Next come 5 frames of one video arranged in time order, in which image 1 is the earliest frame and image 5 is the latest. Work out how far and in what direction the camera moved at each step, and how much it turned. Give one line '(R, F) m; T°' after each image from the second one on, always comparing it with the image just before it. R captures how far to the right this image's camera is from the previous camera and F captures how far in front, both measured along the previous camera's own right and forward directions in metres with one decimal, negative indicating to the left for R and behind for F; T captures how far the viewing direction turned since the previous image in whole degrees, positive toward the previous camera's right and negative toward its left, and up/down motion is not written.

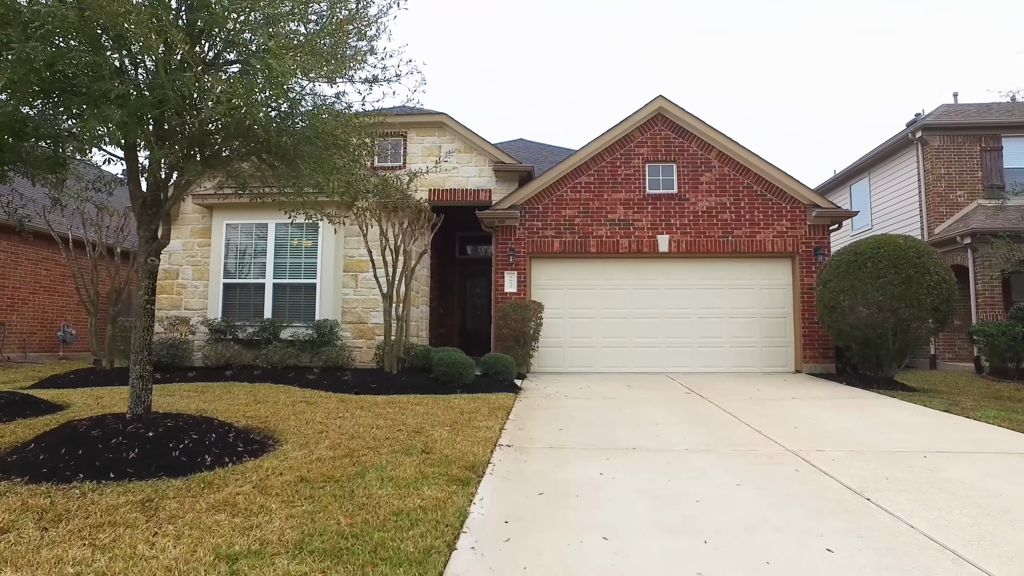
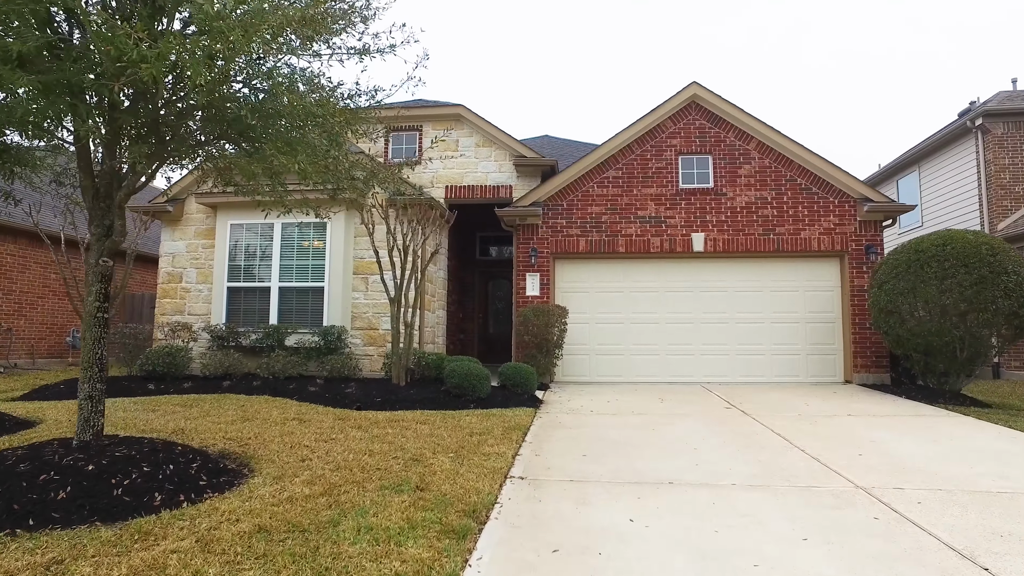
(+0.1, +0.8) m; -3°
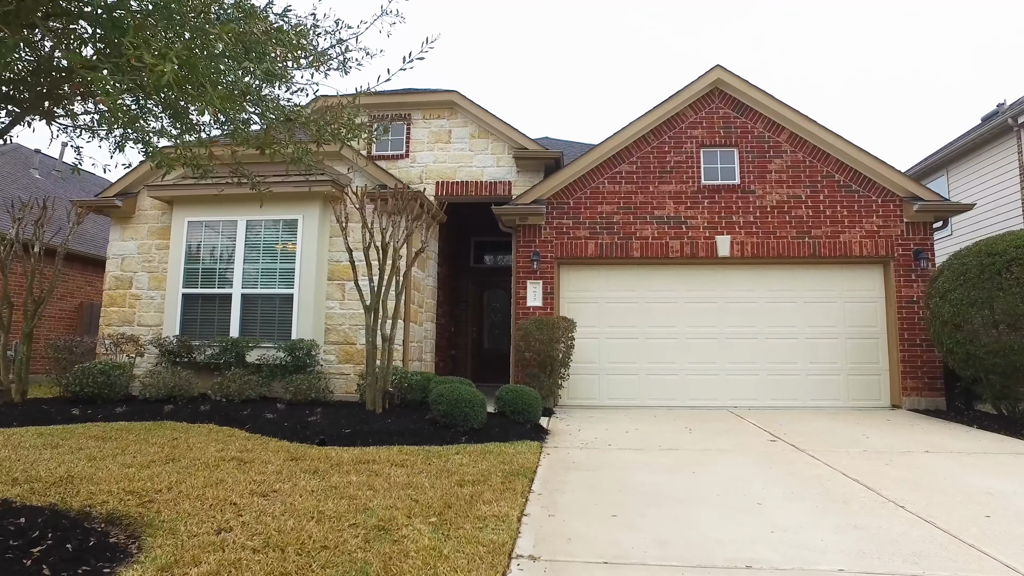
(-0.1, +1.3) m; 0°
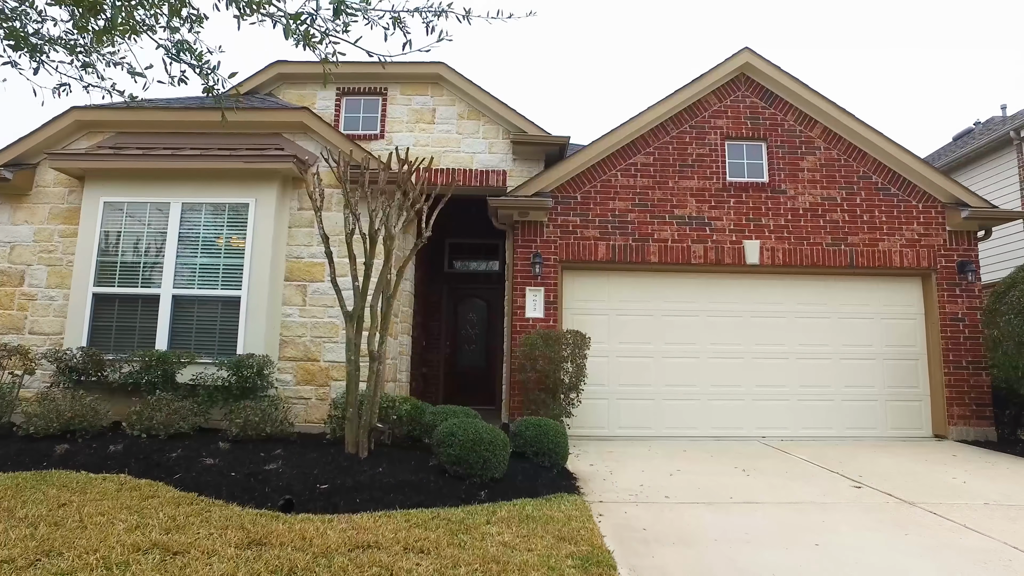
(-0.7, +1.5) m; +5°
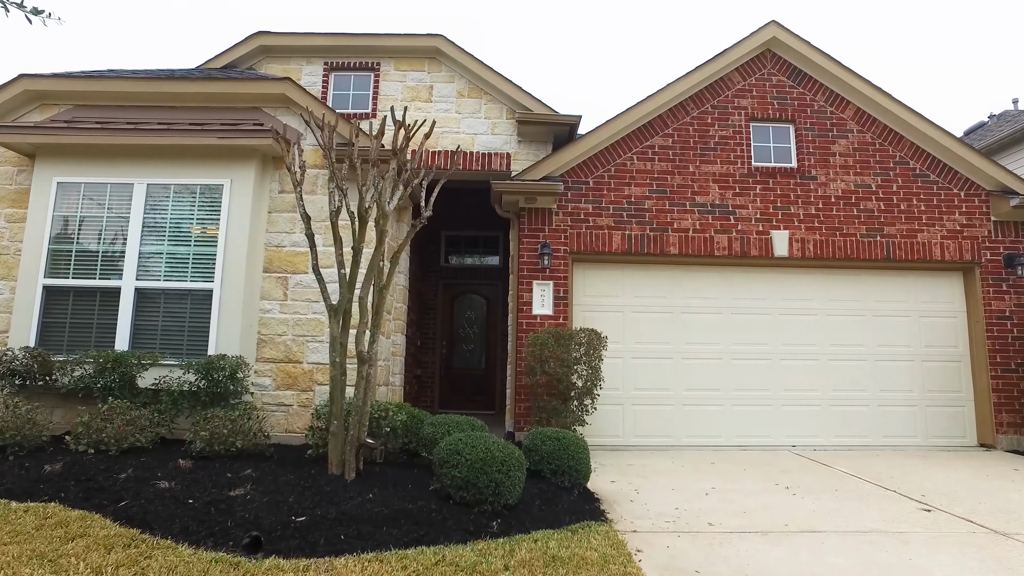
(-0.2, +0.8) m; +1°
